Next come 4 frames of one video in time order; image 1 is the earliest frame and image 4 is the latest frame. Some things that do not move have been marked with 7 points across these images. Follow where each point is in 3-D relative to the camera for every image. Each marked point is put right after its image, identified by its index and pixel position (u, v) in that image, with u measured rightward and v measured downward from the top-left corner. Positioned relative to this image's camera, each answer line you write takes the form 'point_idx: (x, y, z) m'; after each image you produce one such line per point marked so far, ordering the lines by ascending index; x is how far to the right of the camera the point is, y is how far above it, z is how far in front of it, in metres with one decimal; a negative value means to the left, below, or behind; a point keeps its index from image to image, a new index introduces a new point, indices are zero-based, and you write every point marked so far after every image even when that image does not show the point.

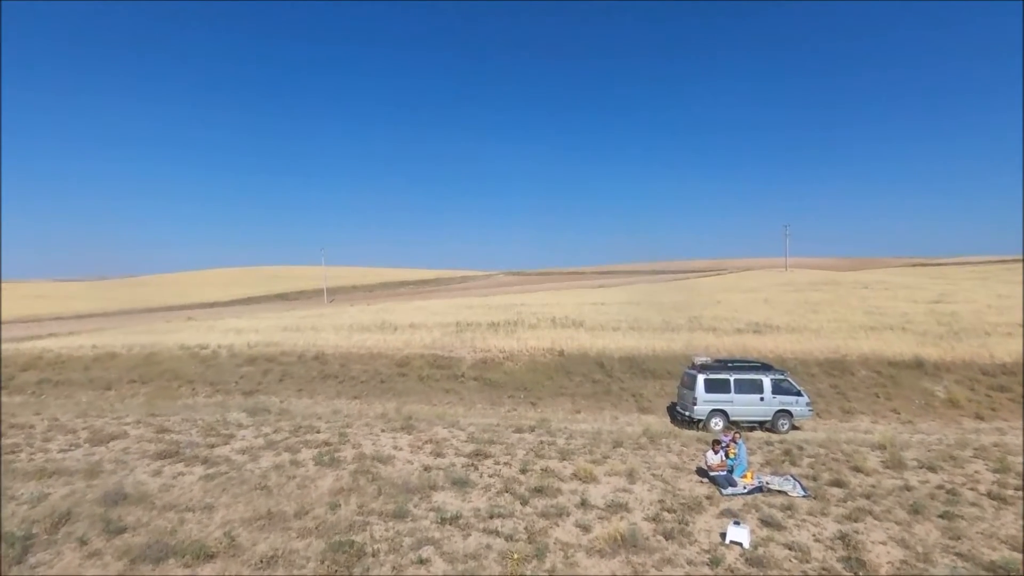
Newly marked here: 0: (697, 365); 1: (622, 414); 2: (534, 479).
0: (+5.6, -2.3, +17.7) m
1: (+3.5, -4.0, +18.7) m
2: (+0.4, -3.6, +11.1) m
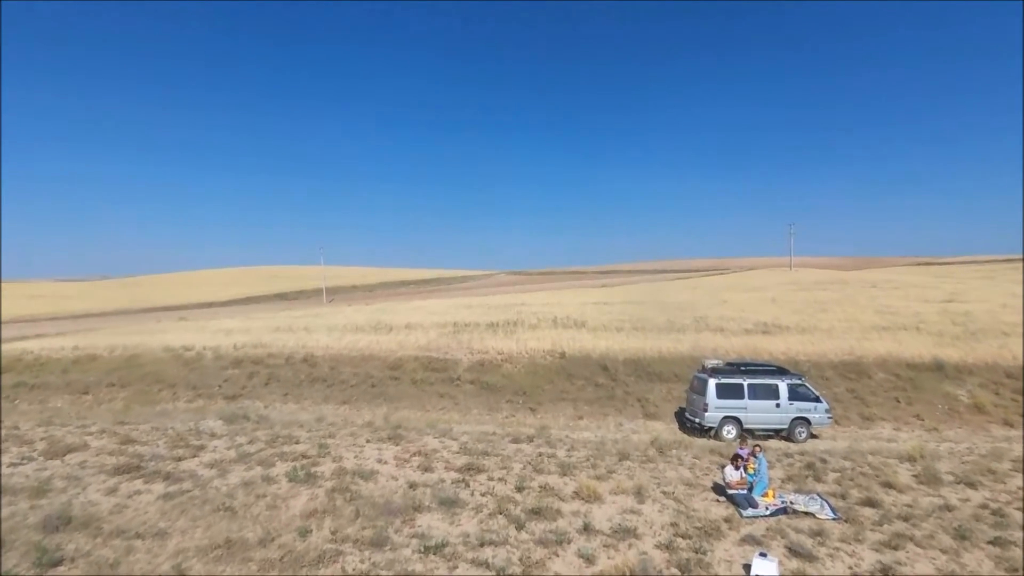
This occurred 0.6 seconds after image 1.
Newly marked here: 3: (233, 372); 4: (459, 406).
0: (+5.5, -2.3, +16.5) m
1: (+3.5, -4.0, +17.5) m
2: (+0.3, -3.6, +9.9) m
3: (-9.3, -2.8, +19.5) m
4: (-1.7, -3.8, +18.6) m
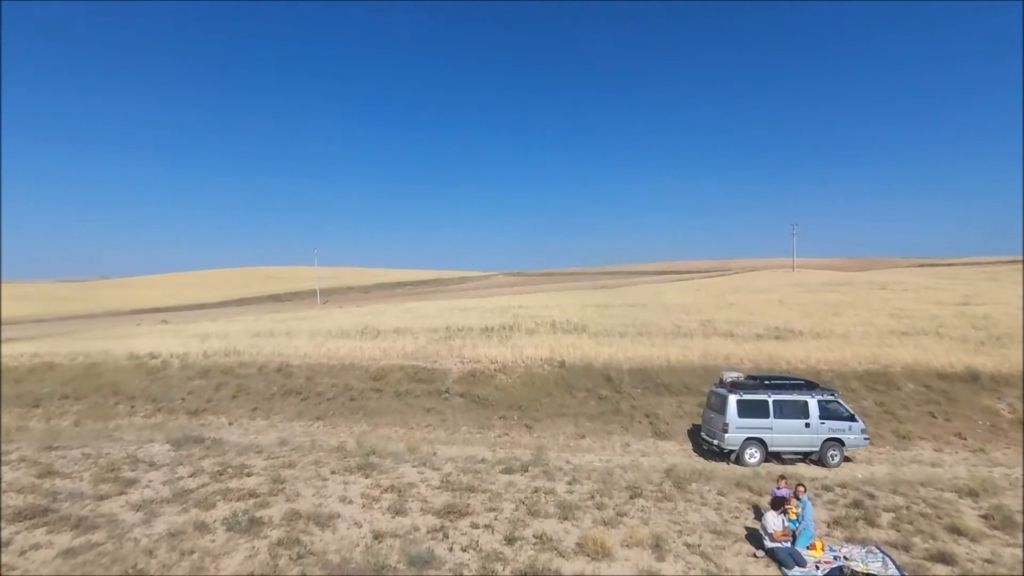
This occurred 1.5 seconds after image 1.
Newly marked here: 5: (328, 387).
0: (+5.4, -2.4, +14.6) m
1: (+3.3, -4.1, +15.6) m
2: (+0.2, -3.6, +8.0) m
3: (-9.4, -2.9, +17.5) m
4: (-1.9, -3.9, +16.6) m
5: (-6.0, -3.2, +18.9) m
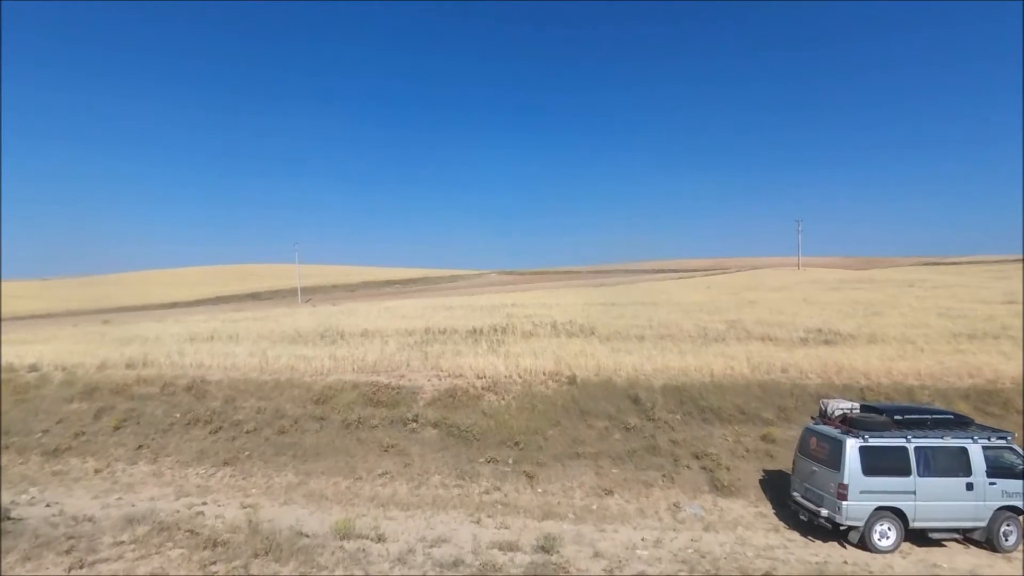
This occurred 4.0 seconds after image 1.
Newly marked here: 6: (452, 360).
0: (+5.3, -2.1, +9.6) m
1: (+3.2, -3.8, +10.6) m
2: (+0.1, -3.4, +2.9) m
3: (-9.6, -2.6, +12.3) m
4: (-2.0, -3.6, +11.5) m
5: (-6.1, -2.9, +13.7) m
6: (-1.7, -2.1, +17.2) m
